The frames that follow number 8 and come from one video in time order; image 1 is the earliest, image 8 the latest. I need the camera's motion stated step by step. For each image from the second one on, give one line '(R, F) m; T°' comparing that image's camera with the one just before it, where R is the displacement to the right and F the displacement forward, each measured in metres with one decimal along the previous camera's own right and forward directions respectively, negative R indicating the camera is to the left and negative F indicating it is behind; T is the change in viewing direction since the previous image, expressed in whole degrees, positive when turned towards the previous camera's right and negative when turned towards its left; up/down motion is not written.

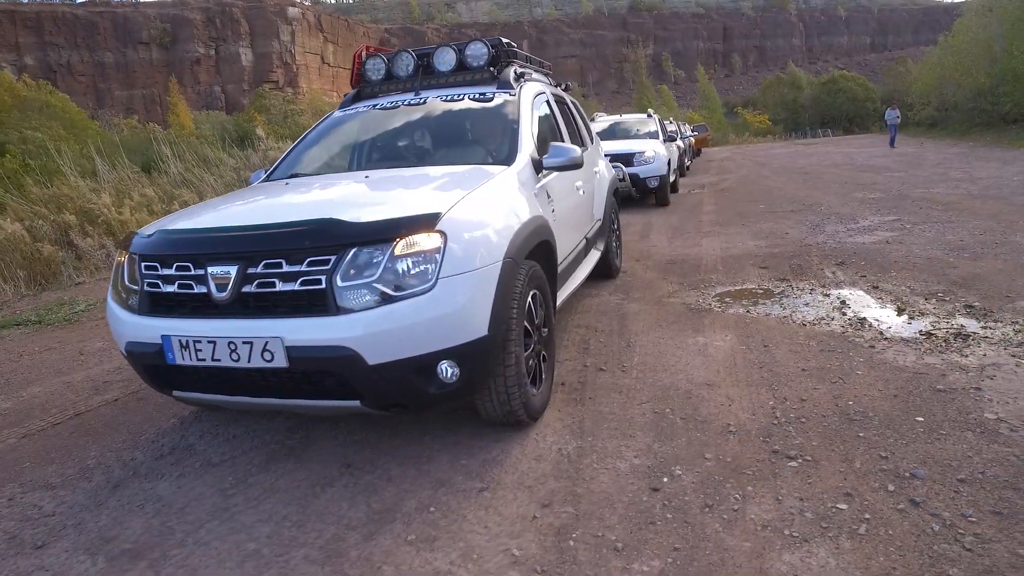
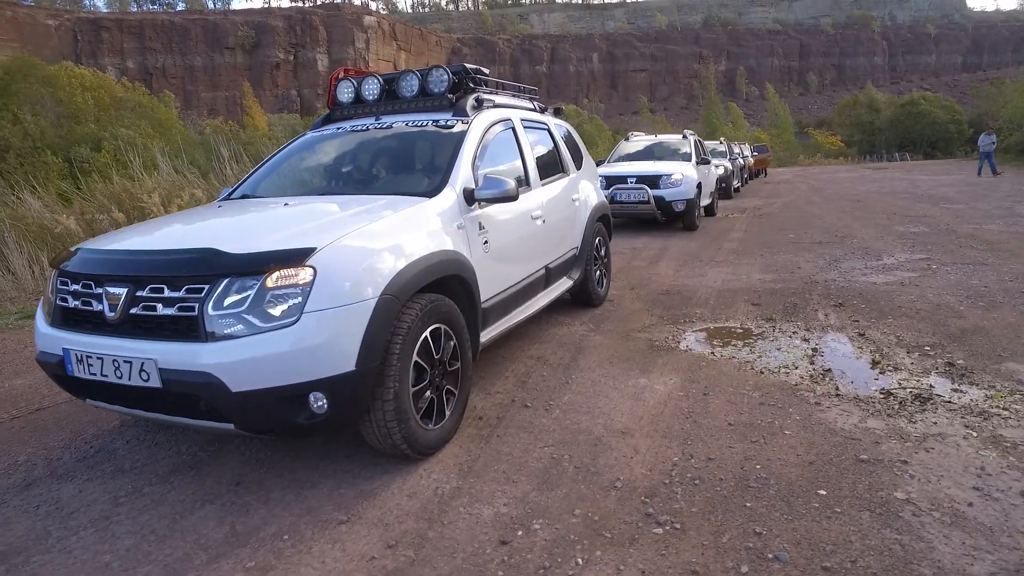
(+0.9, +0.1) m; -6°
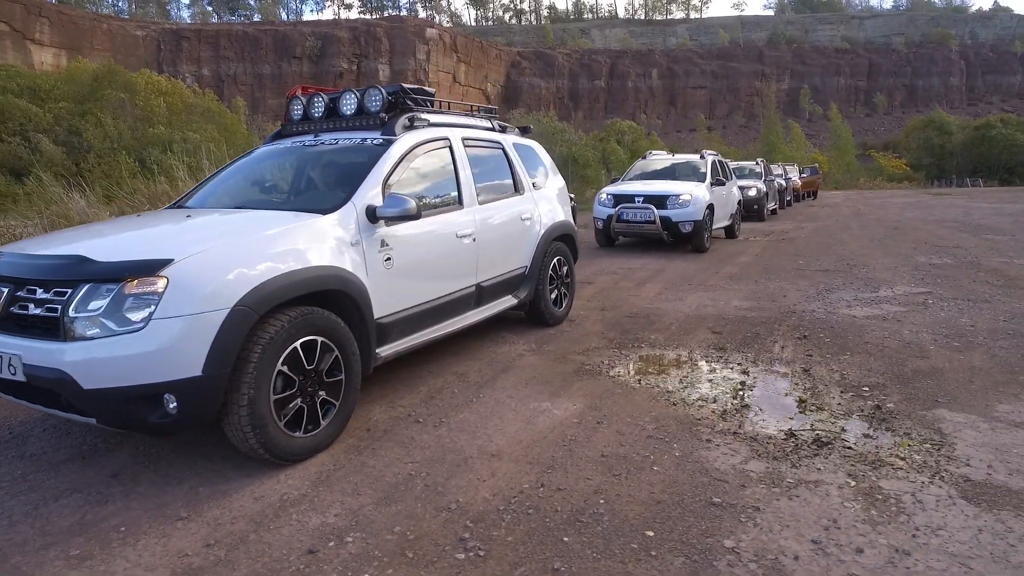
(+1.0, 0.0) m; -5°
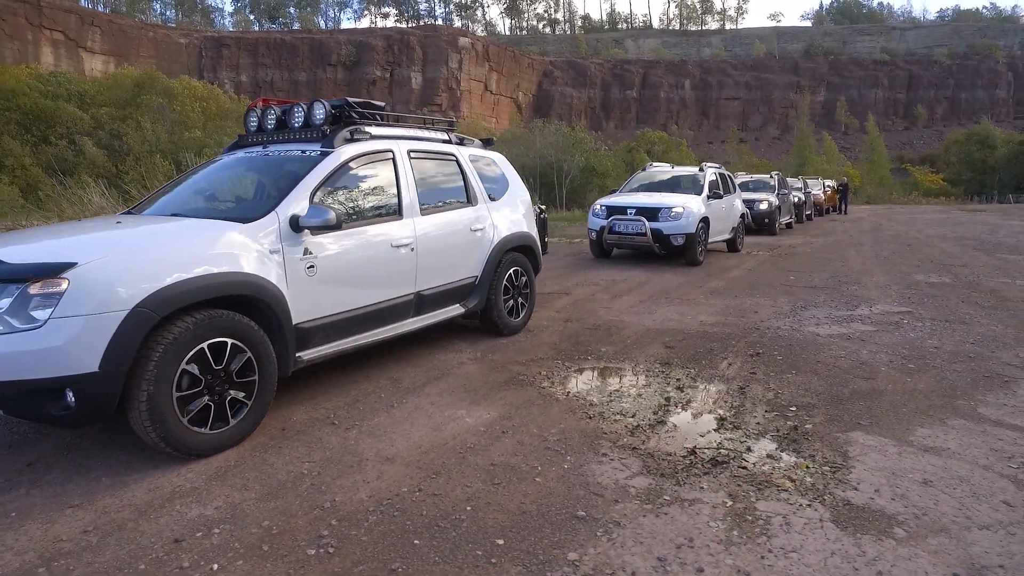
(+0.8, -0.1) m; -3°
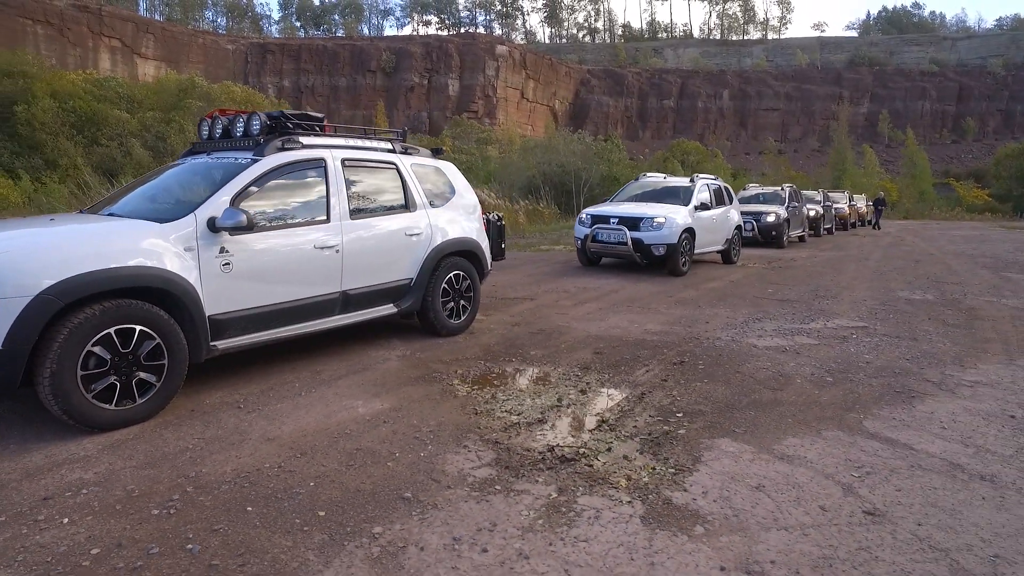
(+1.1, -0.2) m; -4°
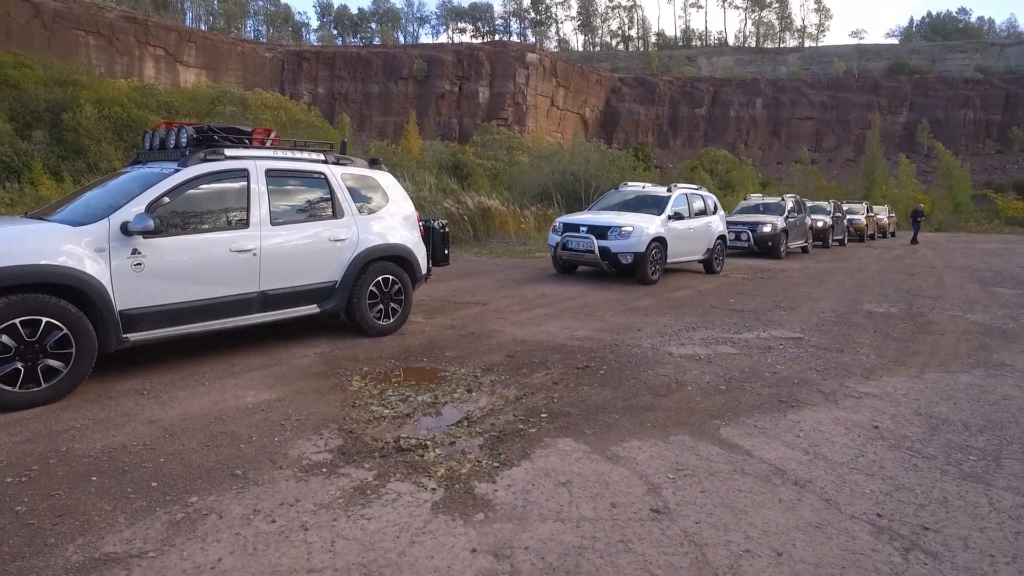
(+1.3, -0.3) m; -3°
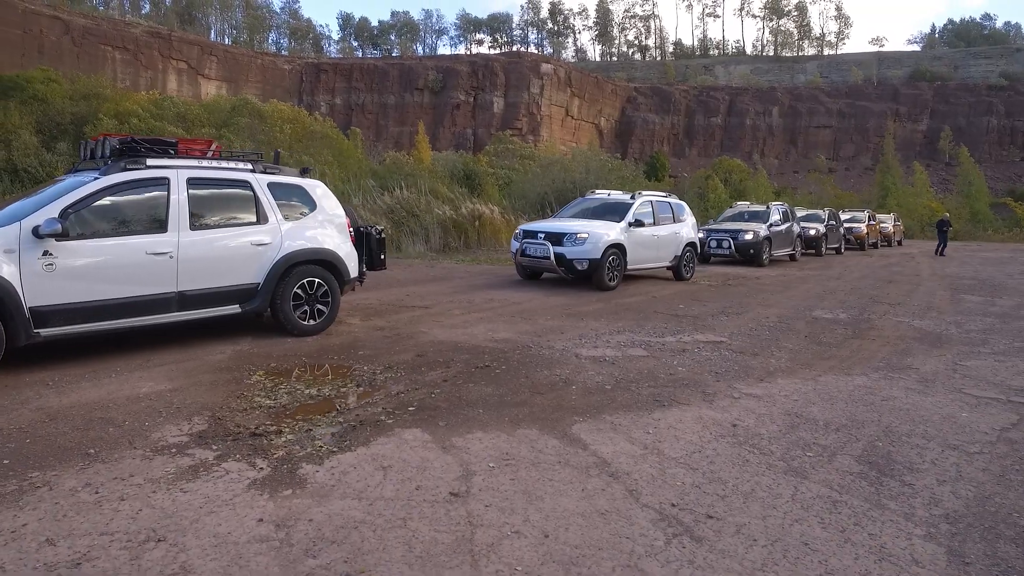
(+1.3, -0.3) m; -2°
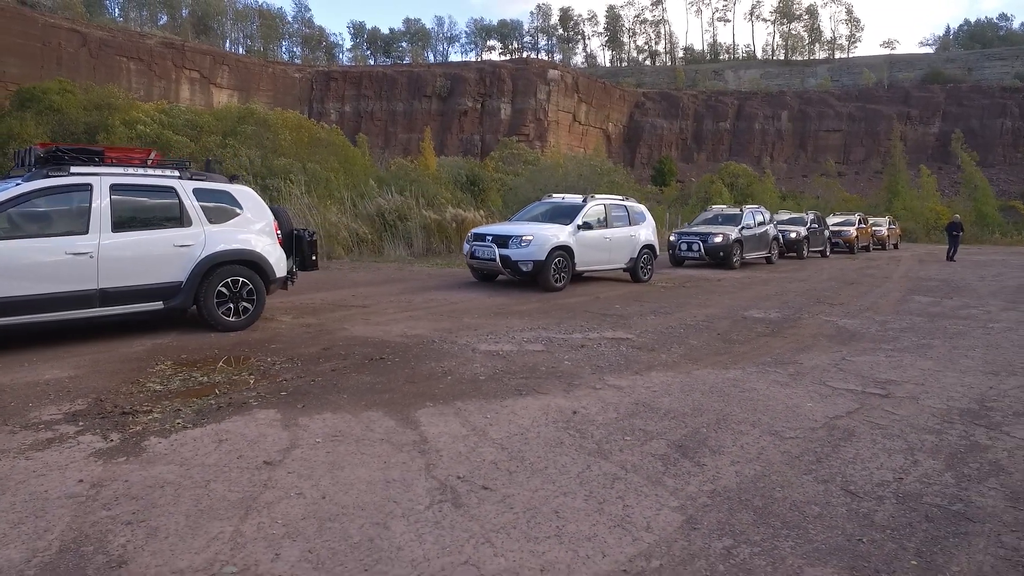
(+1.5, -0.4) m; -2°
